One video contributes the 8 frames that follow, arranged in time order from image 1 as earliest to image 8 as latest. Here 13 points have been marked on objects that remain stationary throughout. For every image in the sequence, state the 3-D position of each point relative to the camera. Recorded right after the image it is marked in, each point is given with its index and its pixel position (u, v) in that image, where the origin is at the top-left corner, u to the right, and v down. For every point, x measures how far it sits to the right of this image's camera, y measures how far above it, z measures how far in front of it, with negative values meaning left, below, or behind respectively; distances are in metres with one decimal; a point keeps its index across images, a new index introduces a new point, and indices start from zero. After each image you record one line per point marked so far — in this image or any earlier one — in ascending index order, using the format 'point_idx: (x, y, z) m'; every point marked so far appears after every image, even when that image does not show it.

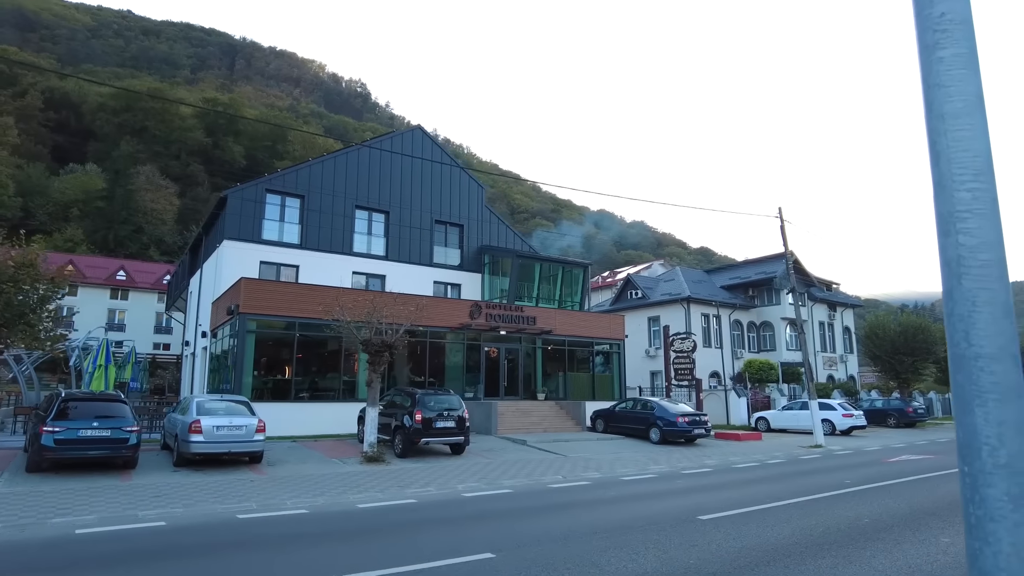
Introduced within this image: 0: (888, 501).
0: (+5.9, -3.3, +10.1) m
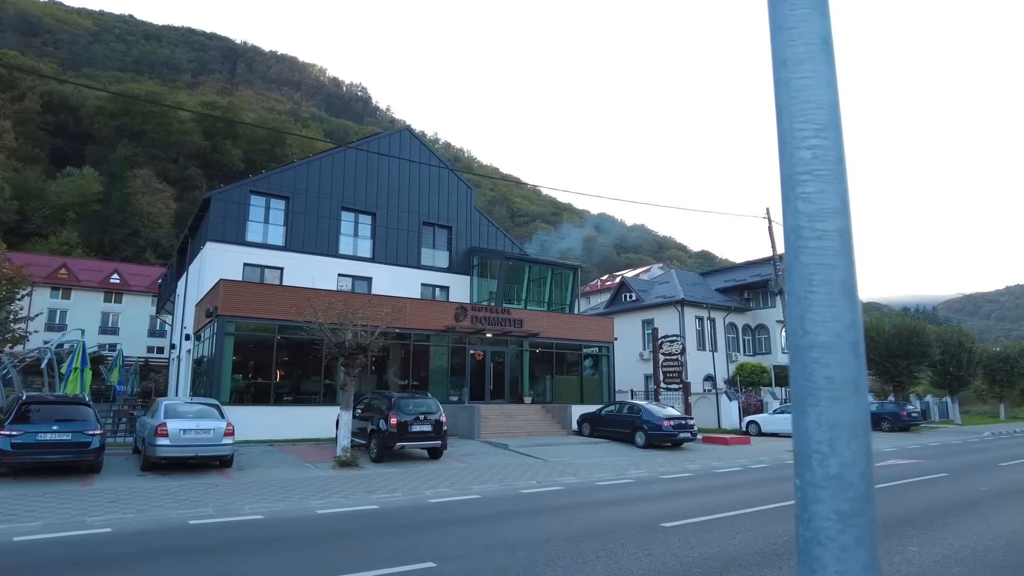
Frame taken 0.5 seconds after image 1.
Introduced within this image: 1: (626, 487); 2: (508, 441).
0: (+5.3, -3.3, +9.7) m
1: (+2.2, -4.0, +13.1) m
2: (-0.2, -4.7, +19.9) m
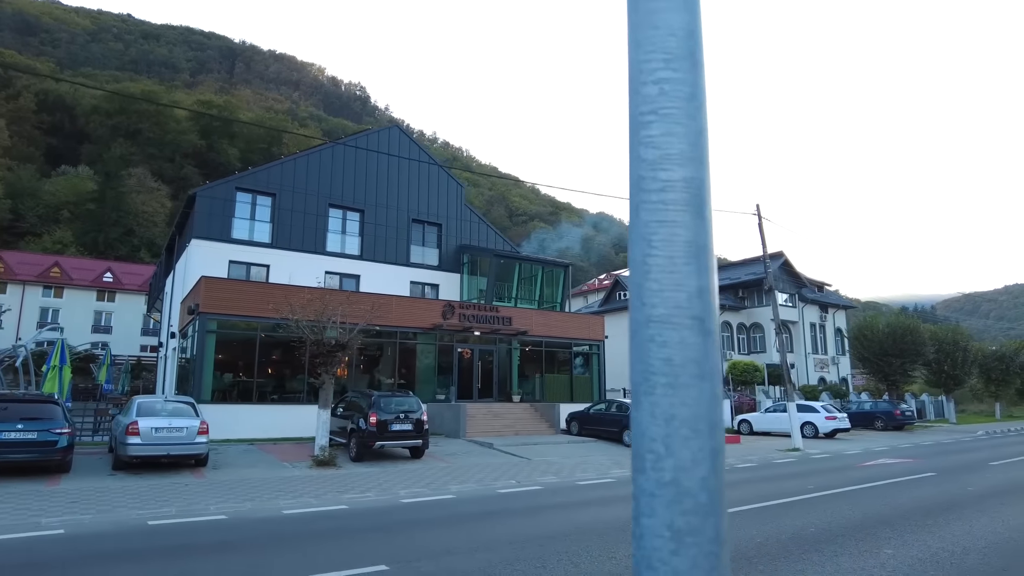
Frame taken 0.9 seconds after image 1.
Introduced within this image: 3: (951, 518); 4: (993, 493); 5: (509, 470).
0: (+4.9, -3.2, +9.5) m
1: (+1.8, -3.9, +12.8) m
2: (-0.6, -4.6, +19.7) m
3: (+5.9, -3.2, +8.8) m
4: (+8.3, -3.5, +11.1) m
5: (-0.1, -4.1, +14.7) m
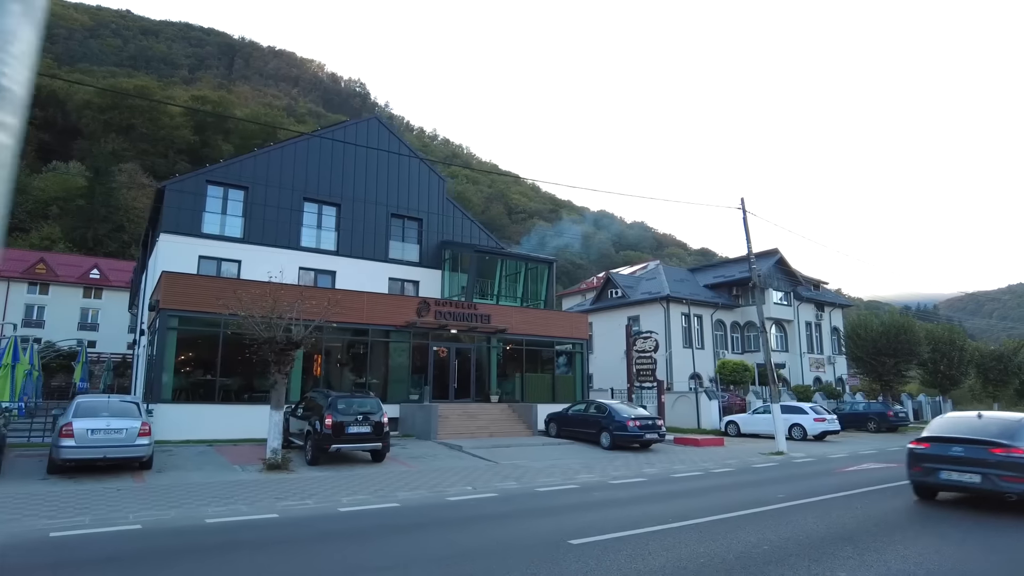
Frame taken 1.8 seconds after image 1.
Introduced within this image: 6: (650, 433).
0: (+4.0, -3.1, +8.7) m
1: (+1.0, -3.8, +12.1) m
2: (-1.4, -4.5, +18.9) m
3: (+5.1, -3.1, +8.0) m
4: (+7.4, -3.4, +10.3) m
5: (-0.9, -4.0, +14.0) m
6: (+4.0, -4.3, +19.0) m
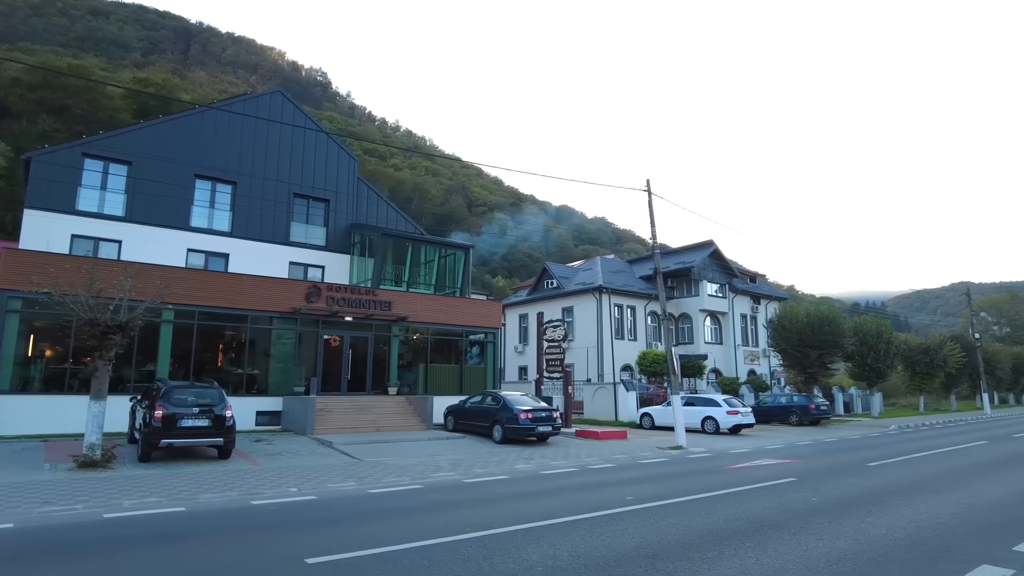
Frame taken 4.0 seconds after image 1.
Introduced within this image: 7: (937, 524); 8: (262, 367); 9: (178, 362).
0: (+1.3, -2.8, +7.5) m
1: (-1.9, -3.4, +10.7) m
2: (-4.6, -4.0, +17.4) m
3: (+2.4, -2.7, +6.9) m
4: (+4.6, -3.1, +9.3) m
5: (-3.9, -3.6, +12.5) m
6: (+0.9, -3.8, +17.7) m
7: (+5.2, -2.9, +7.9) m
8: (-7.7, -2.4, +20.0) m
9: (-9.7, -2.1, +18.8) m
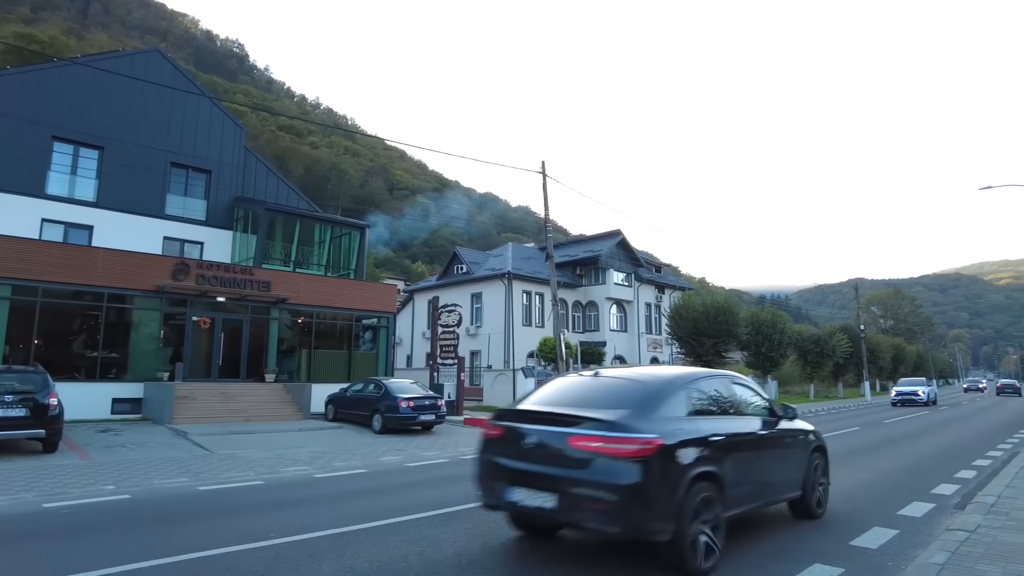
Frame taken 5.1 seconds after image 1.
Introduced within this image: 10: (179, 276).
0: (-0.6, -2.5, +6.8) m
1: (-4.2, -3.0, +9.6) m
2: (-7.6, -3.4, +16.0) m
3: (+0.6, -2.5, +6.3) m
4: (+2.5, -2.9, +8.9) m
5: (-6.4, -3.1, +11.2) m
6: (-2.3, -3.4, +16.9) m
7: (+3.2, -2.7, +7.6) m
8: (-11.0, -1.7, +18.1) m
9: (-12.8, -1.4, +16.8) m
10: (-9.7, +0.4, +18.9) m
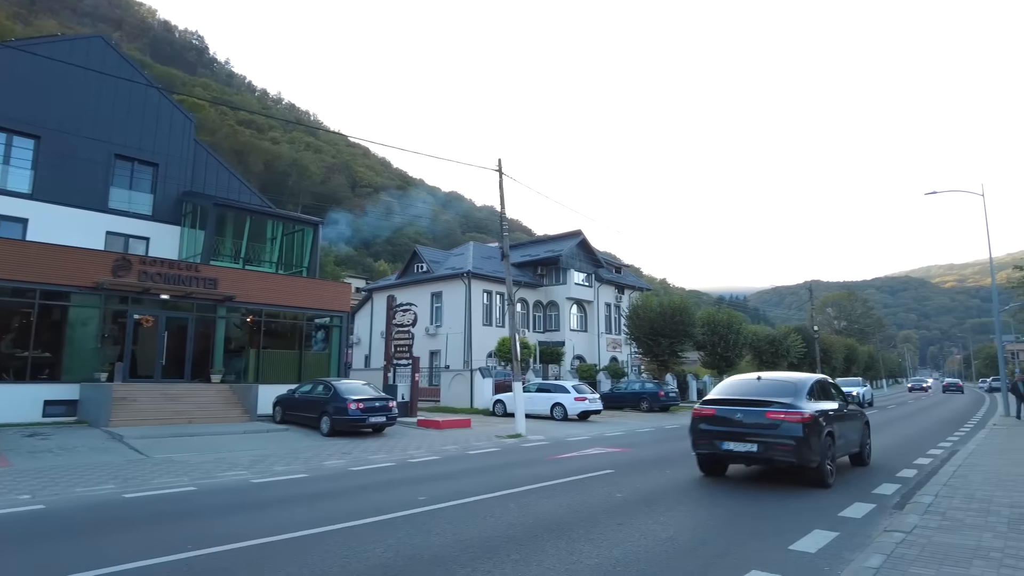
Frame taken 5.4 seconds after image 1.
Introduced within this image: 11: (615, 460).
0: (-1.2, -2.5, +6.5) m
1: (-5.0, -3.0, +9.1) m
2: (-8.8, -3.4, +15.3) m
3: (-0.1, -2.5, +6.0) m
4: (+1.7, -2.9, +8.8) m
5: (-7.2, -3.1, +10.6) m
6: (-3.5, -3.3, +16.5) m
7: (+2.5, -2.7, +7.5) m
8: (-12.2, -1.6, +17.3) m
9: (-14.0, -1.3, +15.8) m
10: (-11.0, +0.5, +18.1) m
11: (+2.1, -3.5, +13.3) m
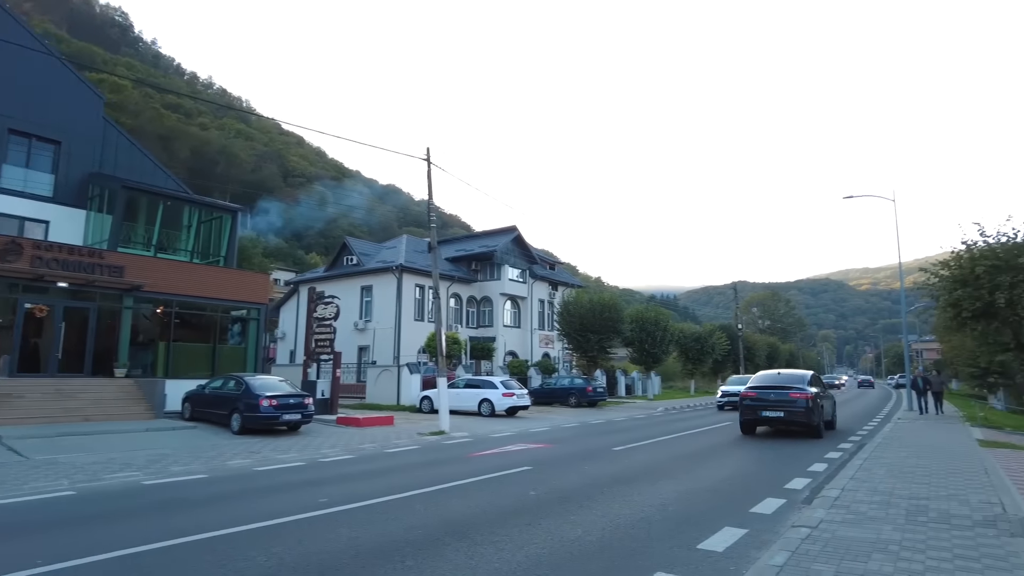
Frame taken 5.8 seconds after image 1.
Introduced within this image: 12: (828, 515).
0: (-2.2, -2.4, +6.0) m
1: (-6.2, -2.8, +8.2) m
2: (-10.5, -3.1, +14.1) m
3: (-1.0, -2.4, +5.6) m
4: (+0.5, -2.8, +8.5) m
5: (-8.6, -2.8, +9.5) m
6: (-5.4, -3.1, +15.8) m
7: (+1.4, -2.7, +7.4) m
8: (-14.1, -1.3, +15.7) m
9: (-15.7, -0.9, +14.1) m
10: (-12.9, +0.8, +16.6) m
11: (+0.5, -3.4, +13.1) m
12: (+3.7, -2.7, +7.6) m
